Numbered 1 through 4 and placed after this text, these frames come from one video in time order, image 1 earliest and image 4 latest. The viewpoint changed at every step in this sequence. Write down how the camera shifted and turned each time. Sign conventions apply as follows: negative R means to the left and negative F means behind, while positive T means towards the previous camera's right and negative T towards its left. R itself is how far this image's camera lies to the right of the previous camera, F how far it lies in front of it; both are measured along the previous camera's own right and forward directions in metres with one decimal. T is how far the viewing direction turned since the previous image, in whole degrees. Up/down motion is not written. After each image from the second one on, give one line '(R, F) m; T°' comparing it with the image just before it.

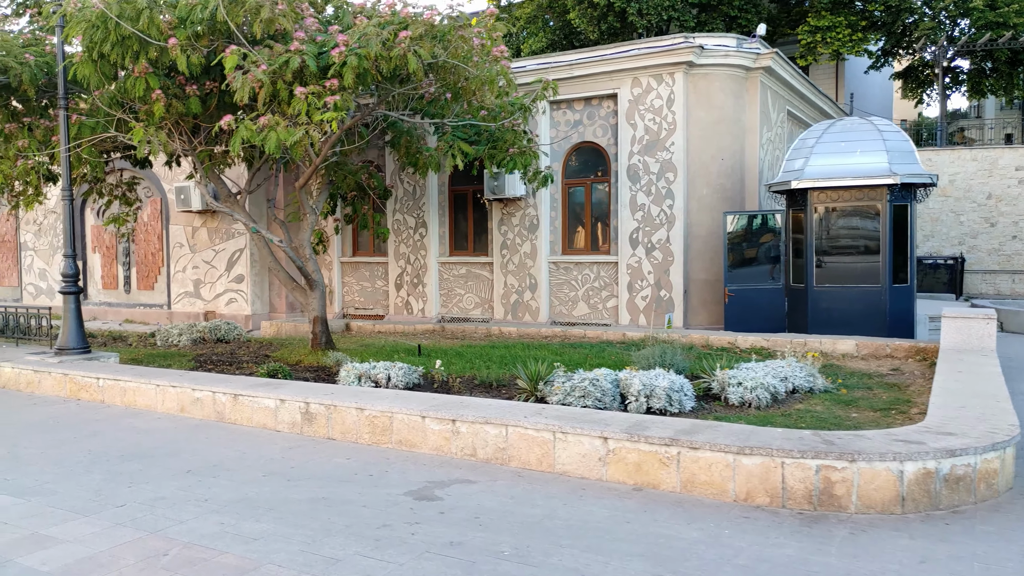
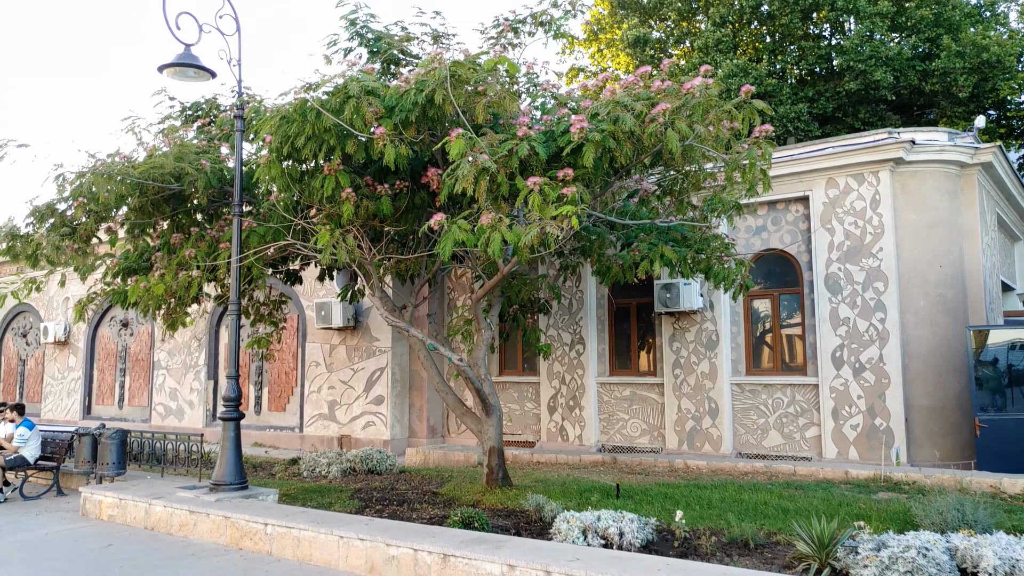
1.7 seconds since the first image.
(-1.5, +1.4) m; -6°
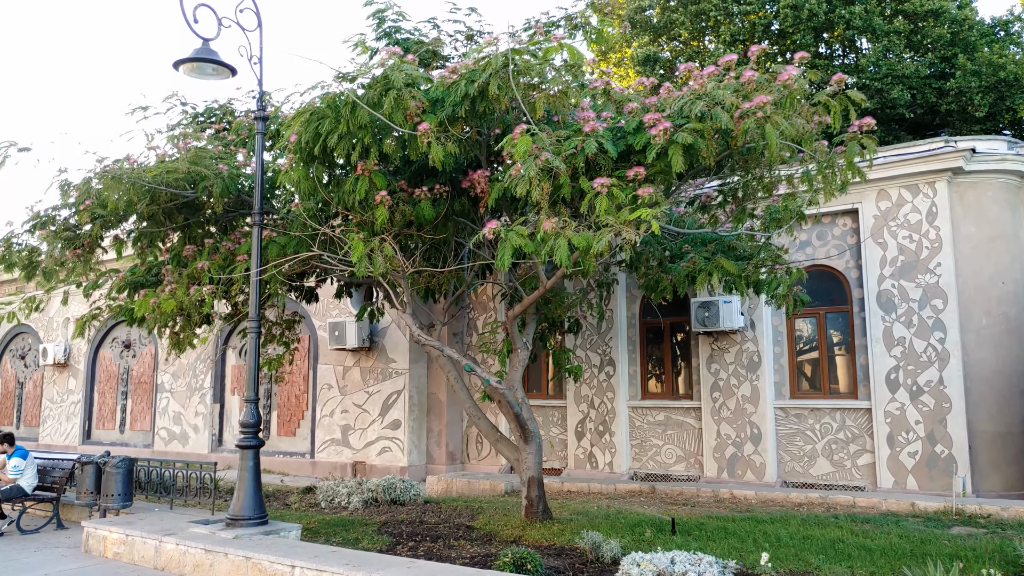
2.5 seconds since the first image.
(-0.5, +0.7) m; 0°
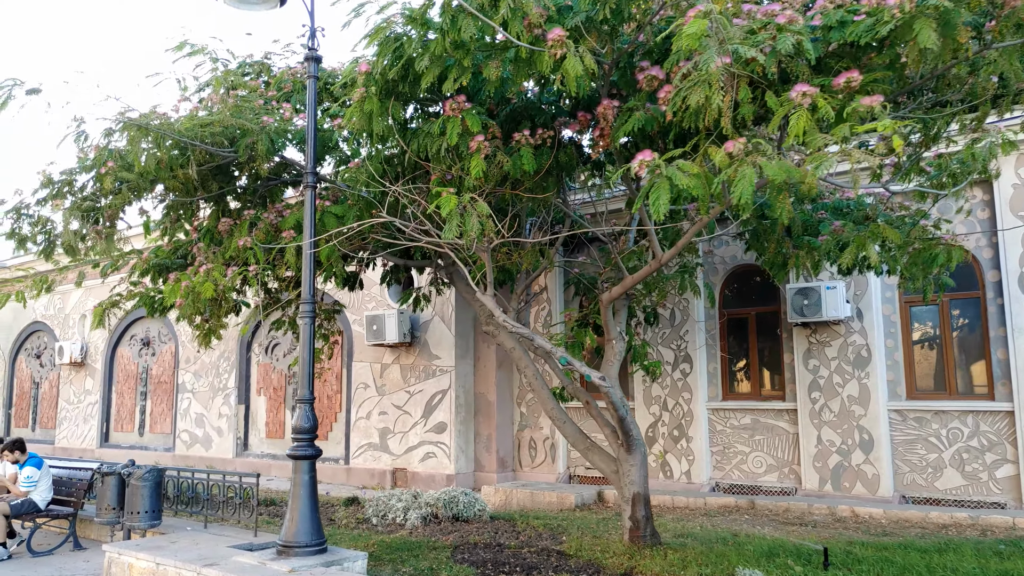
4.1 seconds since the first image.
(-0.9, +1.5) m; -1°
